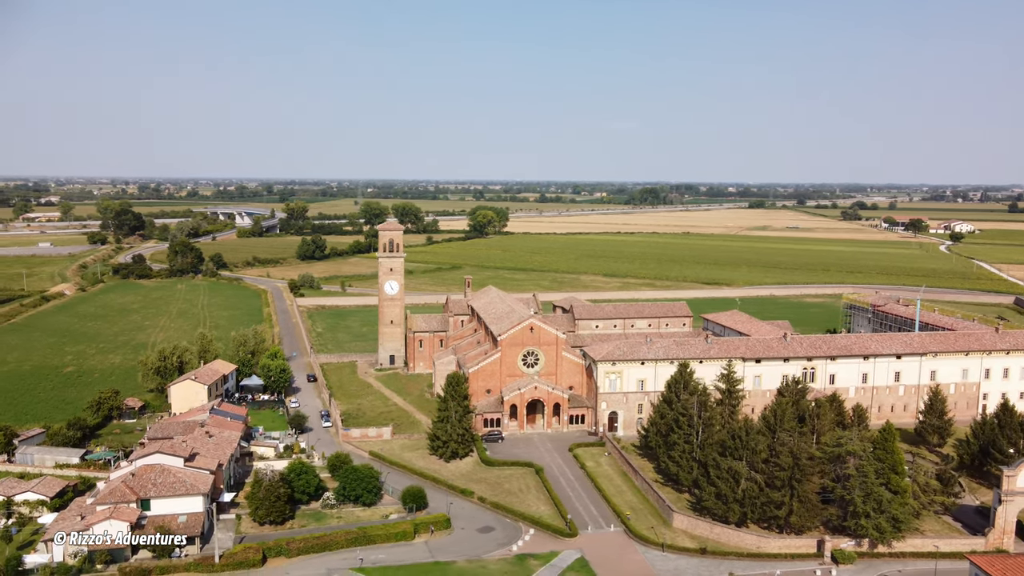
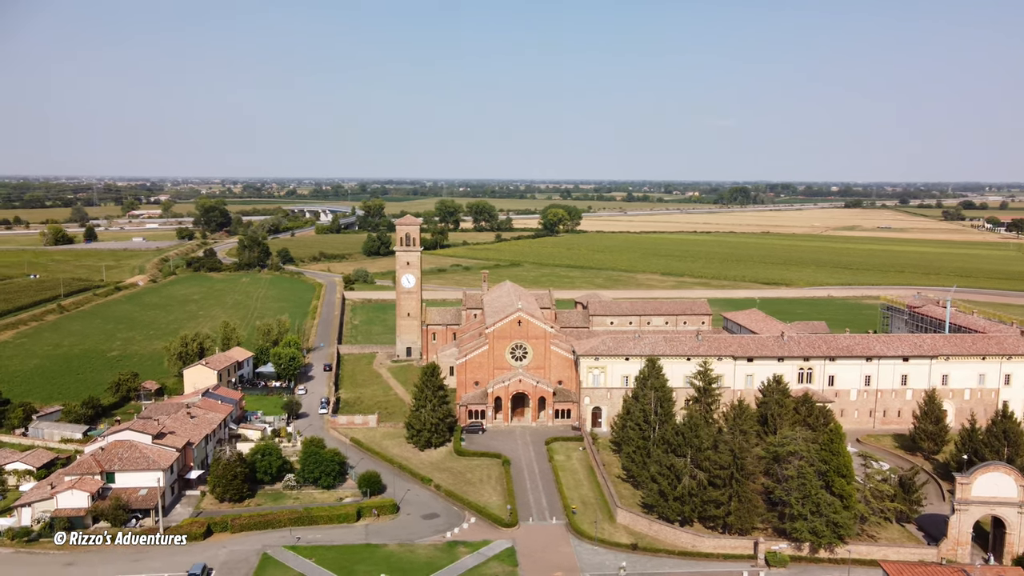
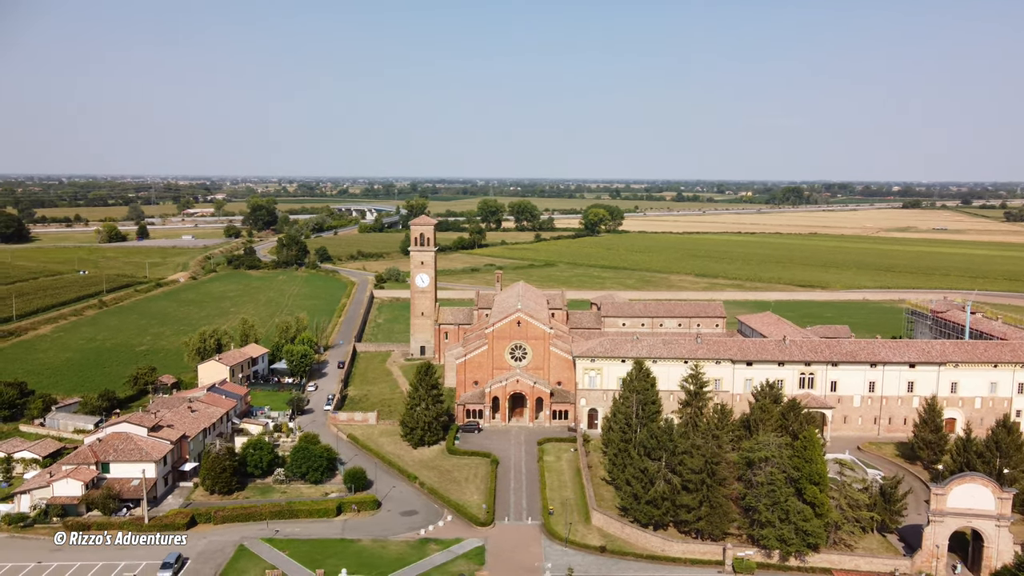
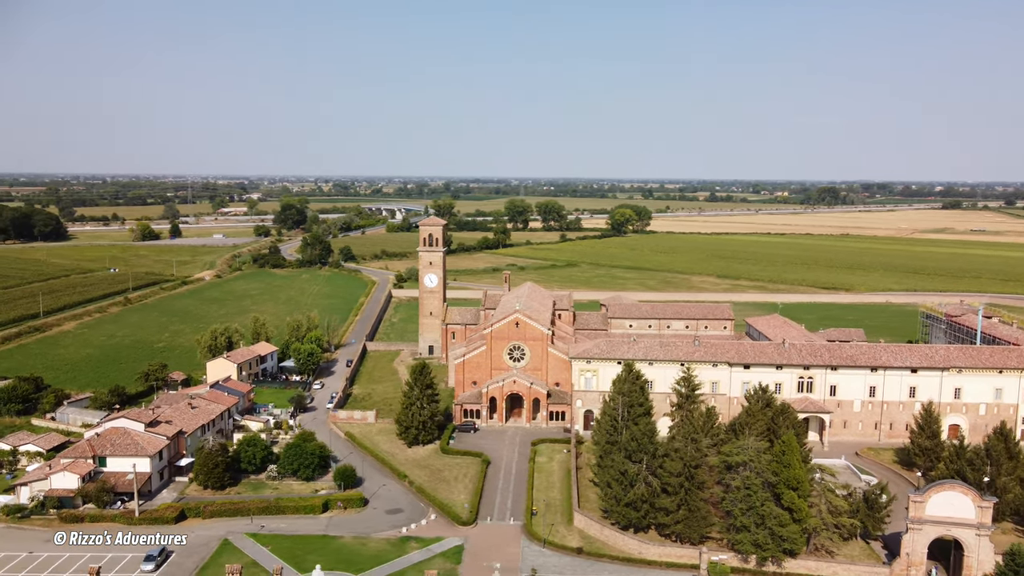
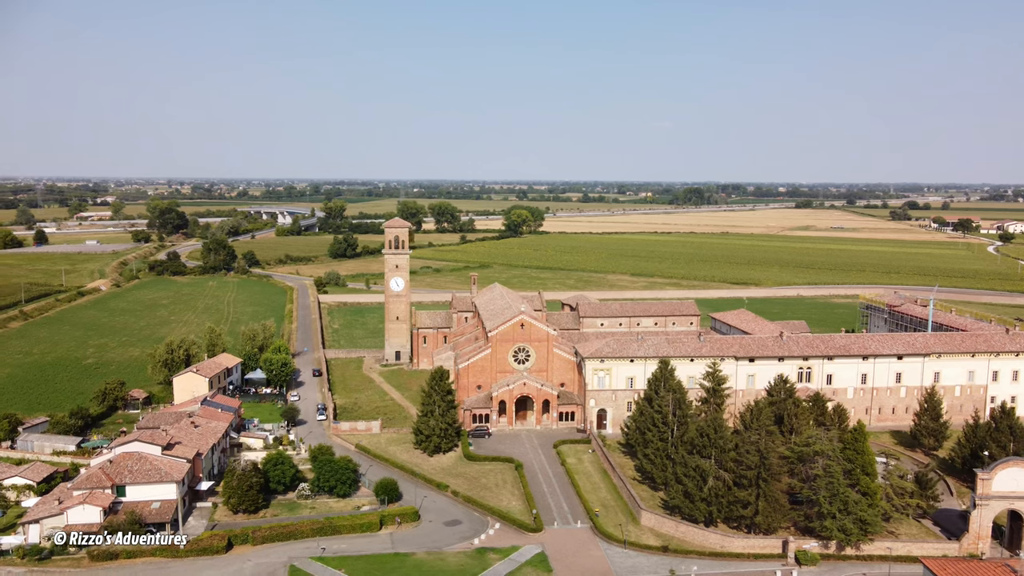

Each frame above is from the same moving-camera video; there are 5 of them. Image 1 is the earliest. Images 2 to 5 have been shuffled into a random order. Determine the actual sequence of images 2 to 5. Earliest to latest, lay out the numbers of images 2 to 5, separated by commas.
5, 2, 3, 4
